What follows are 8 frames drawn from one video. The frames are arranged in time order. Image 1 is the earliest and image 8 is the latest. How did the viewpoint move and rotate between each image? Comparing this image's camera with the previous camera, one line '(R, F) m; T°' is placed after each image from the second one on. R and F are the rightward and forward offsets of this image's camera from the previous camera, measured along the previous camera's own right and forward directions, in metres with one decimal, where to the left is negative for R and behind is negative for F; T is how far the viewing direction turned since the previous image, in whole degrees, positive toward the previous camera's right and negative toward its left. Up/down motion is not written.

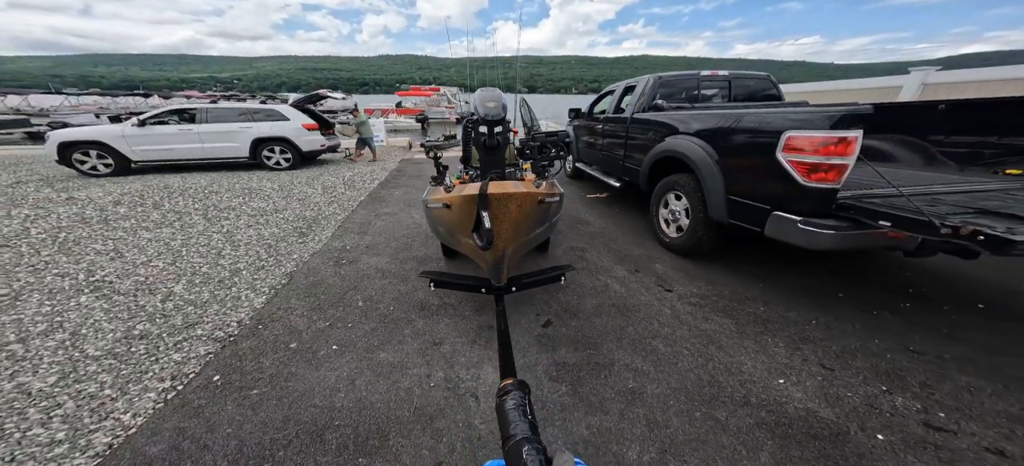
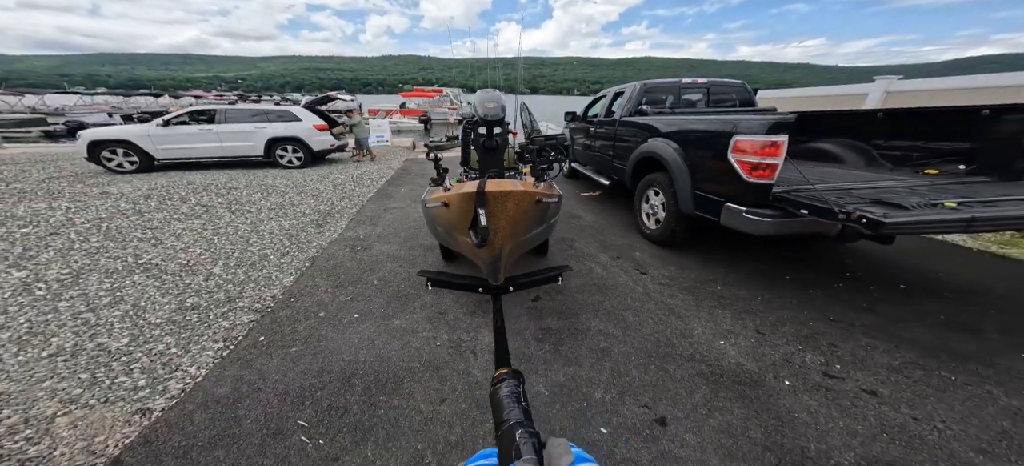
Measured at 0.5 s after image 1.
(+0.1, -0.4) m; 0°
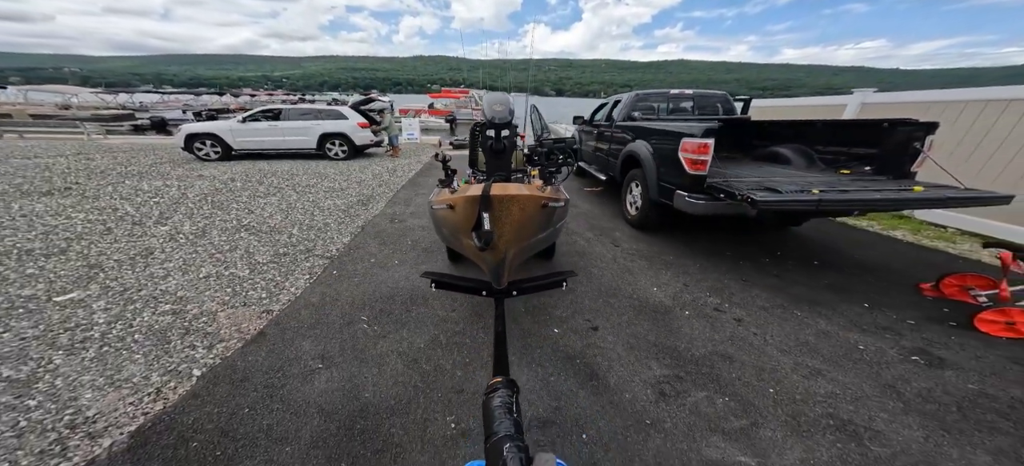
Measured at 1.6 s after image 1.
(+0.3, -0.9) m; -4°
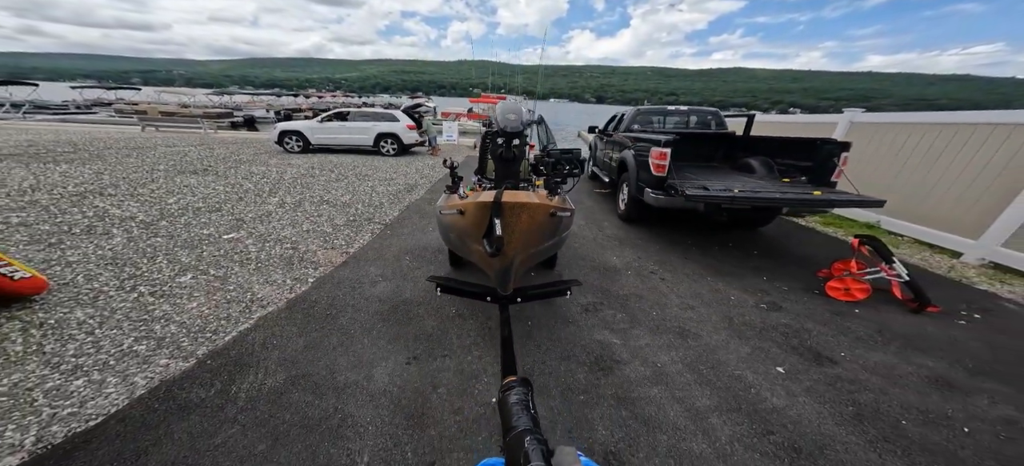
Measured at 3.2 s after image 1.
(+0.5, -1.1) m; -6°
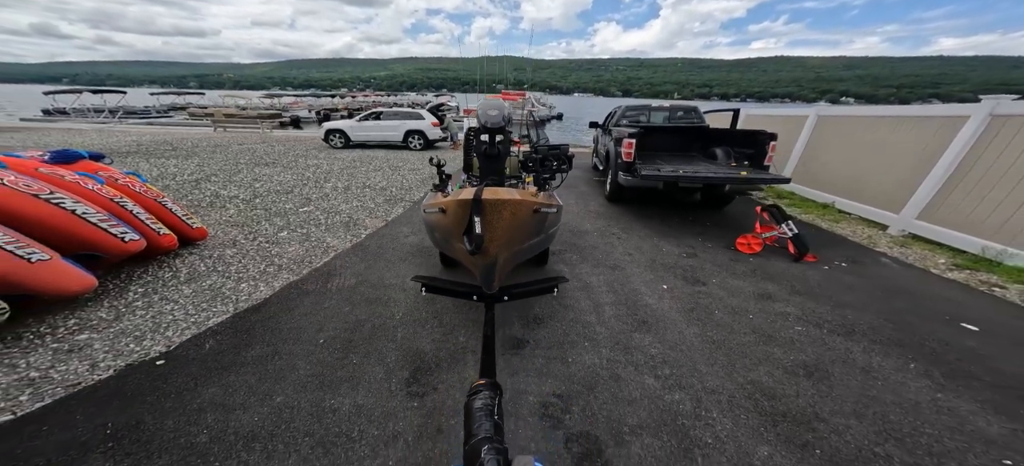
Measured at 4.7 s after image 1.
(+0.5, -1.2) m; -4°
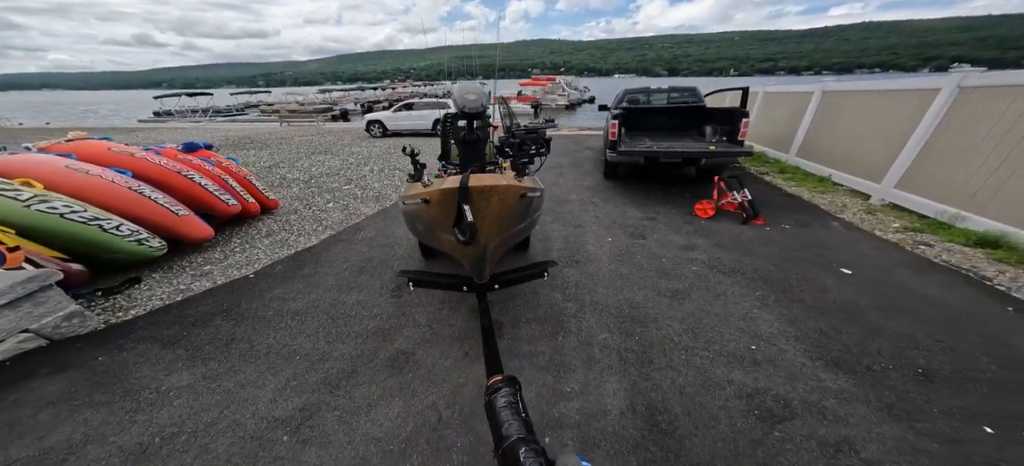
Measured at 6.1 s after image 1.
(+0.8, -0.8) m; -7°
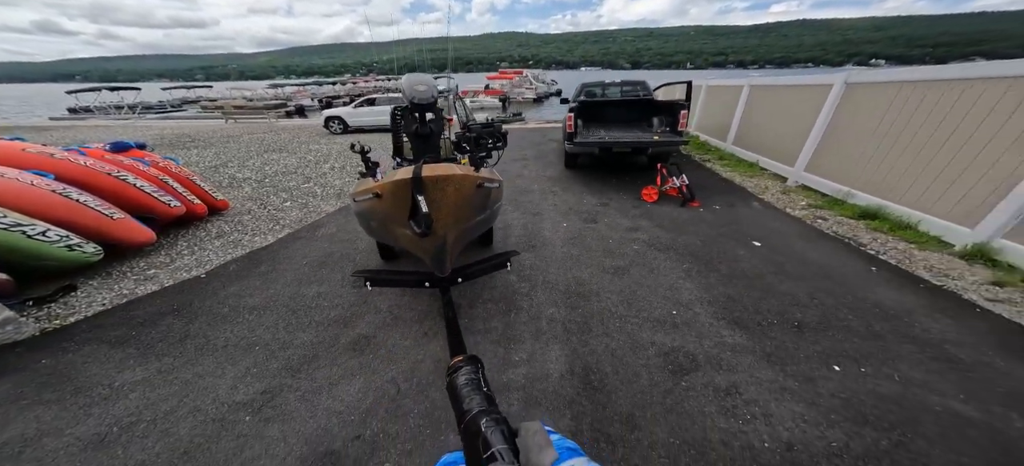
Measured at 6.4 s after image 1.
(+0.2, -0.2) m; +5°
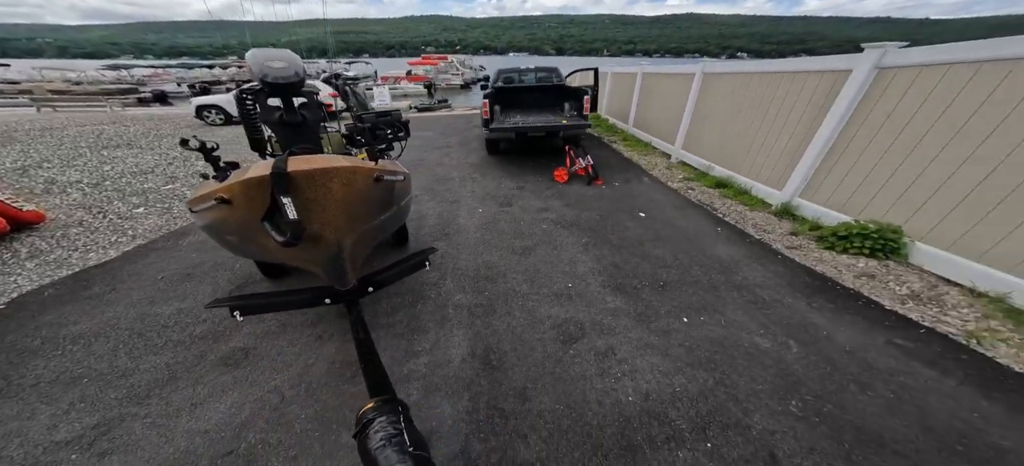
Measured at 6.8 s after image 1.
(+0.3, 0.0) m; +11°
